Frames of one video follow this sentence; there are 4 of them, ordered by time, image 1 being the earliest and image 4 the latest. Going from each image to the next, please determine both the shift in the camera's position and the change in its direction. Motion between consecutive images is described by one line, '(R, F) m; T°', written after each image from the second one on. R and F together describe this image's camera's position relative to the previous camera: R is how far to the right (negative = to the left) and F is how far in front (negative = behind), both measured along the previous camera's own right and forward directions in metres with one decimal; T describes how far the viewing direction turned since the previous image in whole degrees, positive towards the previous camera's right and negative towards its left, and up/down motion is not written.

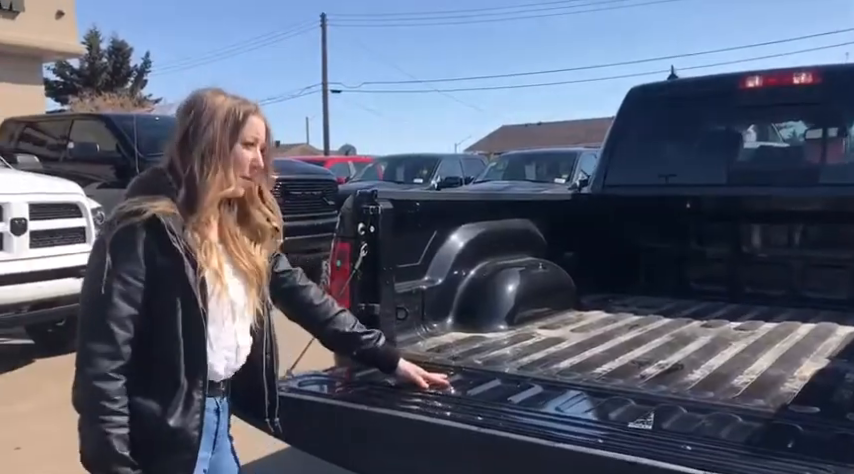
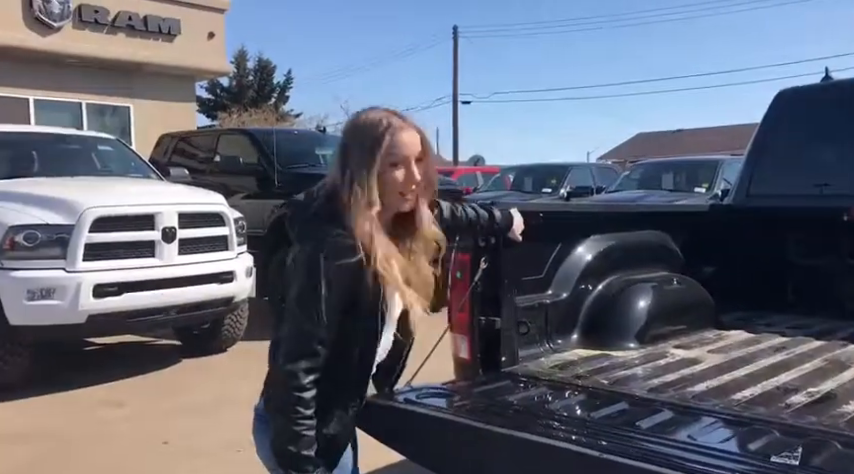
(0.0, +0.1) m; -9°
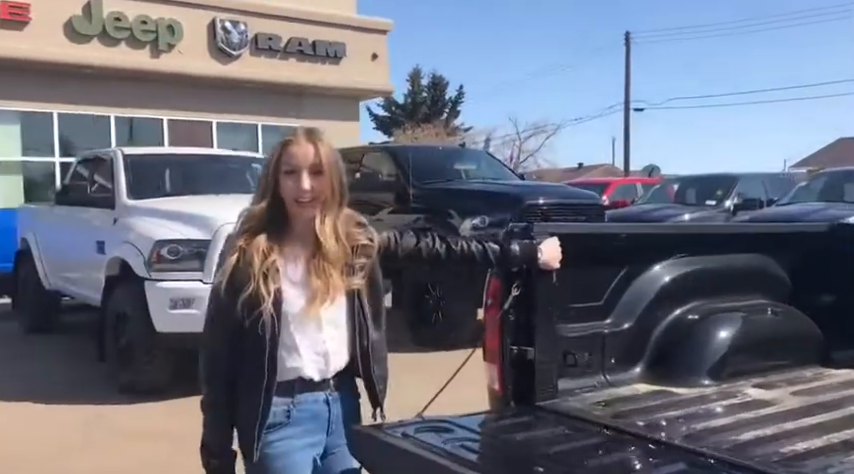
(+0.5, +0.1) m; -13°
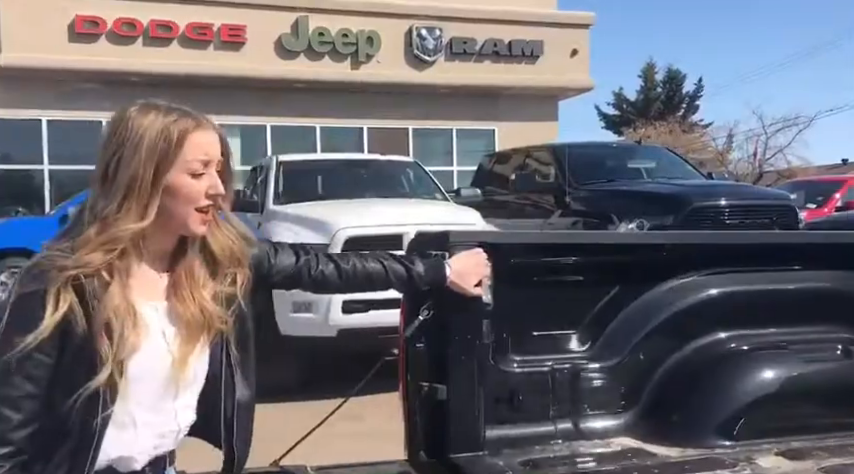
(+0.9, +0.6) m; -17°
